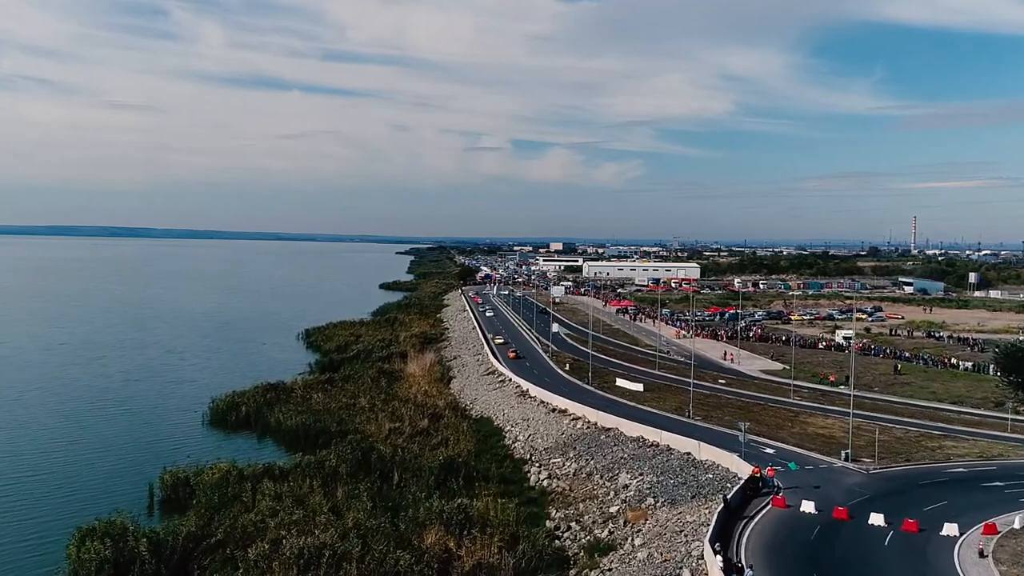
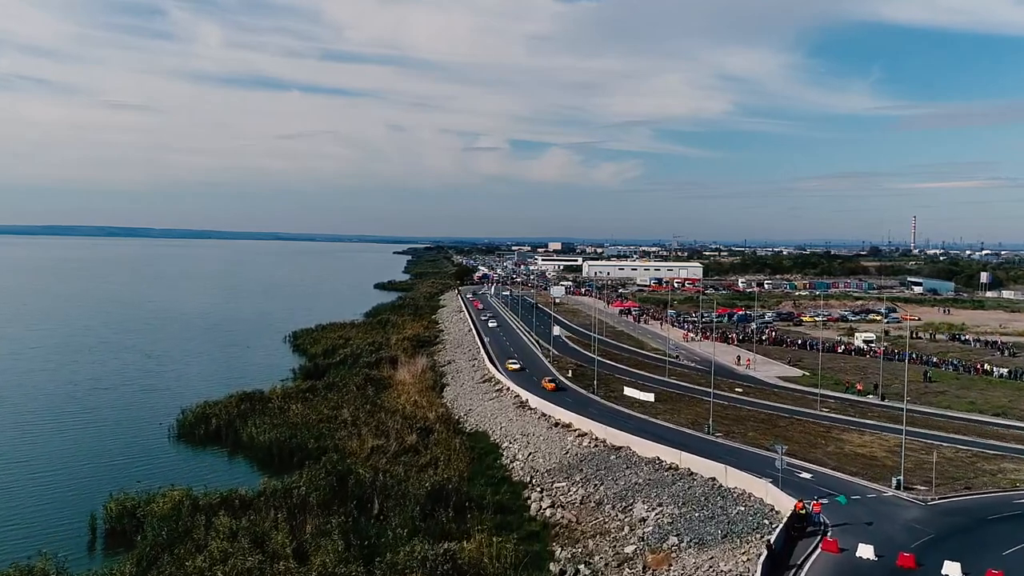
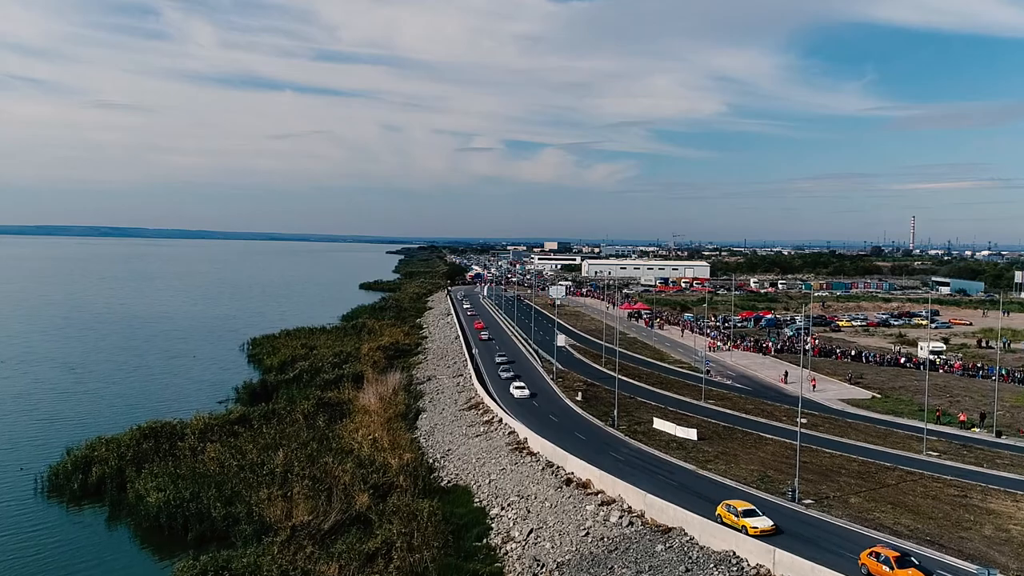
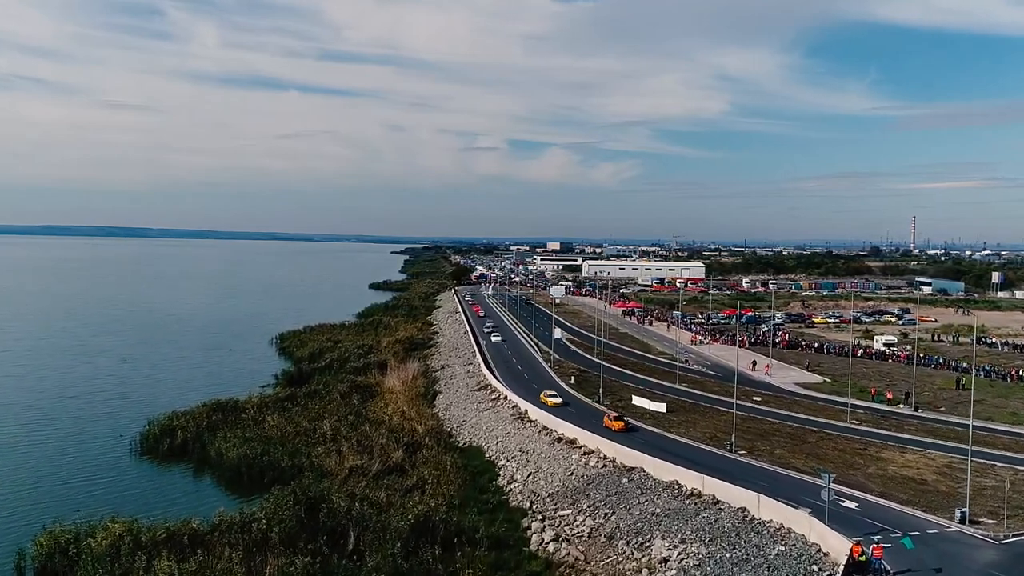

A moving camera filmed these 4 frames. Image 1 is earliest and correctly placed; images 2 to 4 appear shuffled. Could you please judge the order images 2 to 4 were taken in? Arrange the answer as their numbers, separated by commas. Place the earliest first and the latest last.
2, 4, 3
